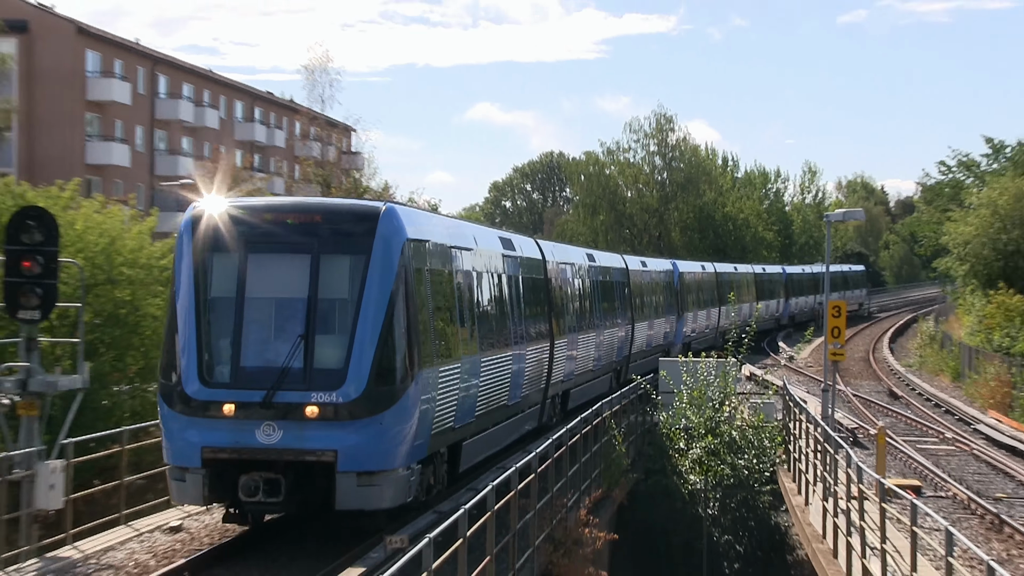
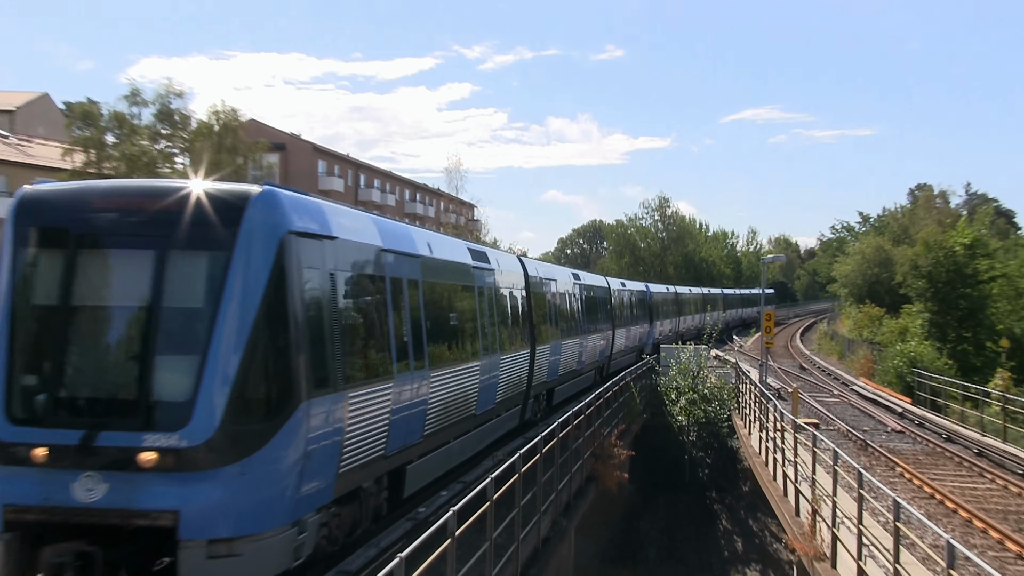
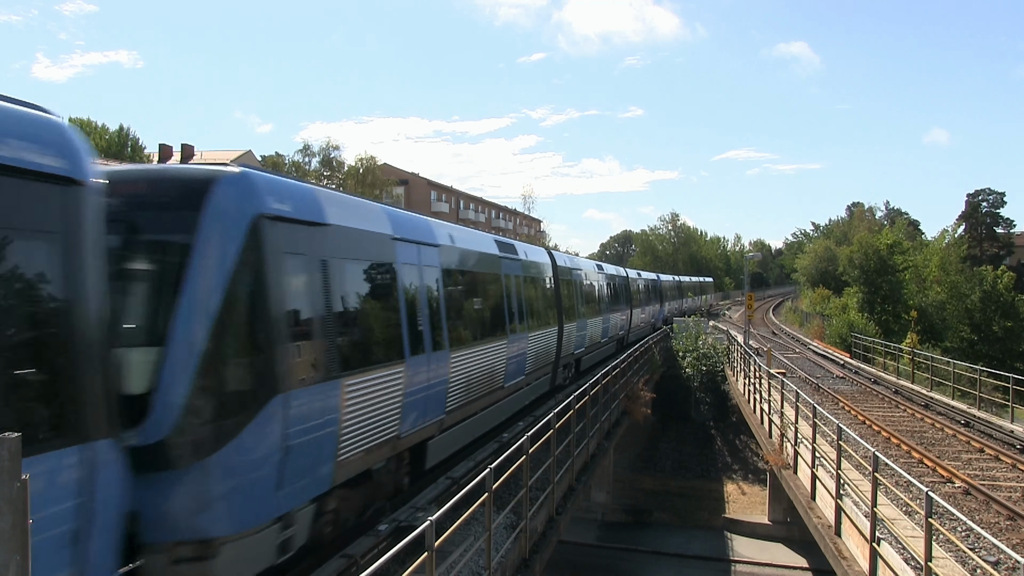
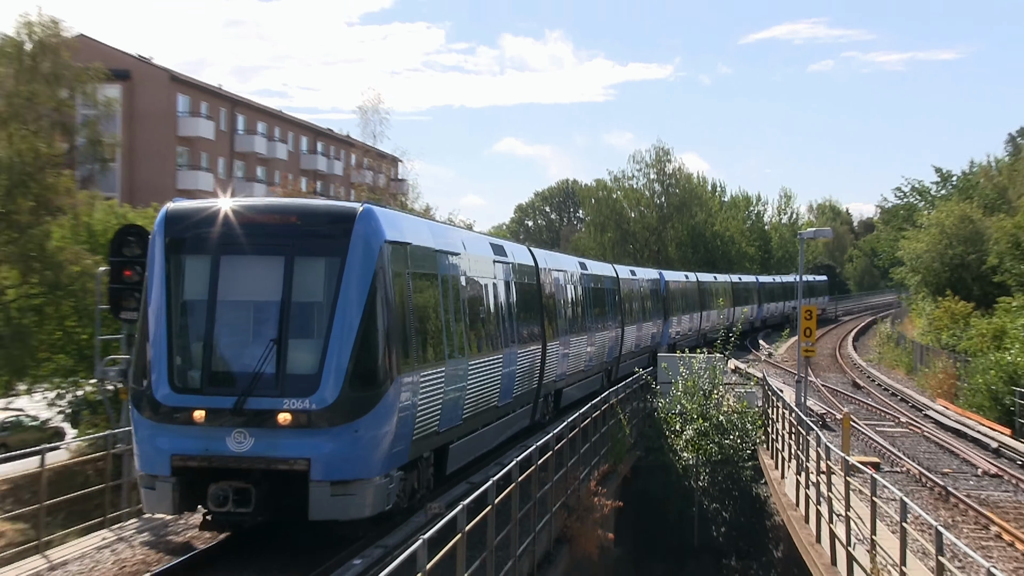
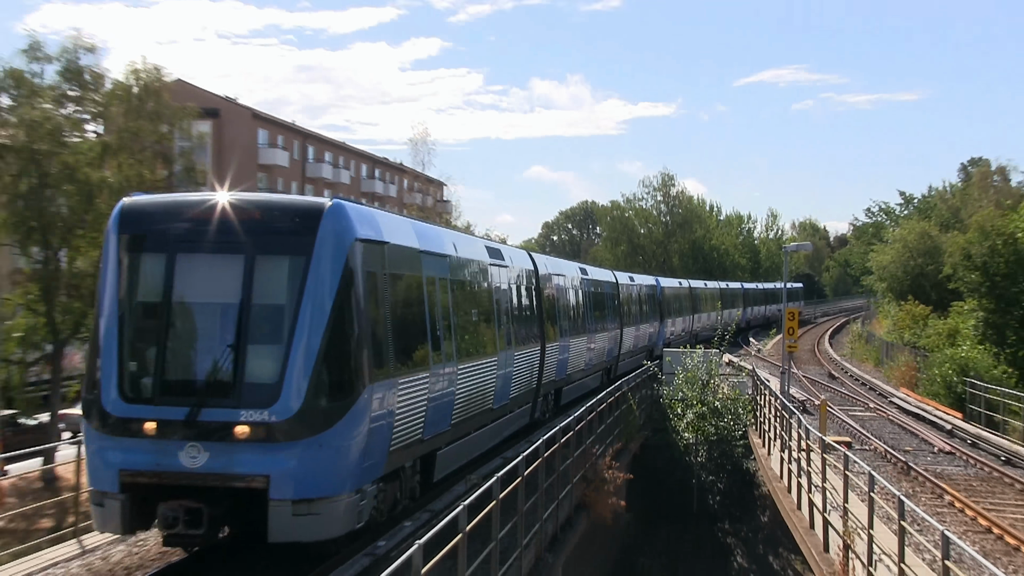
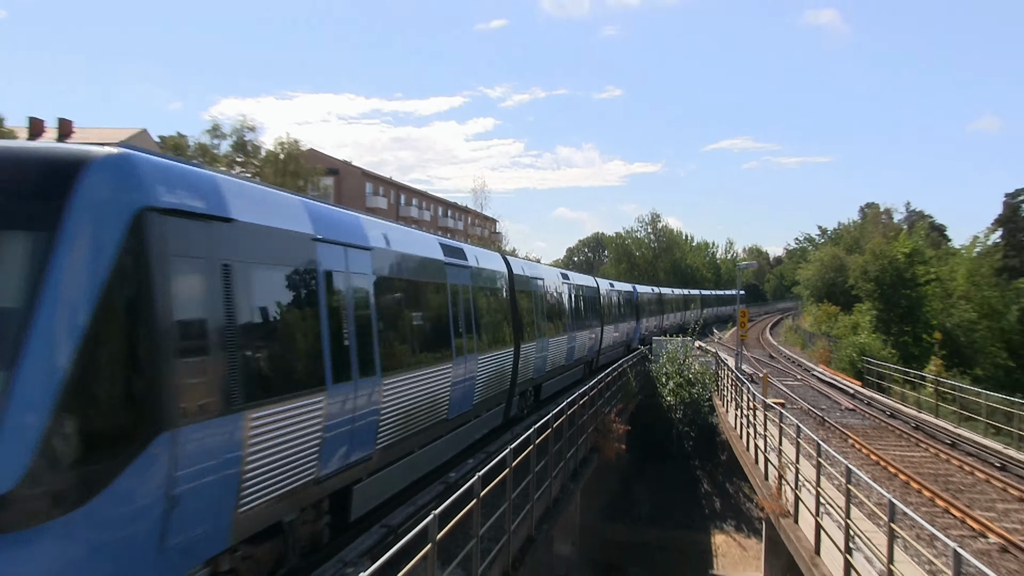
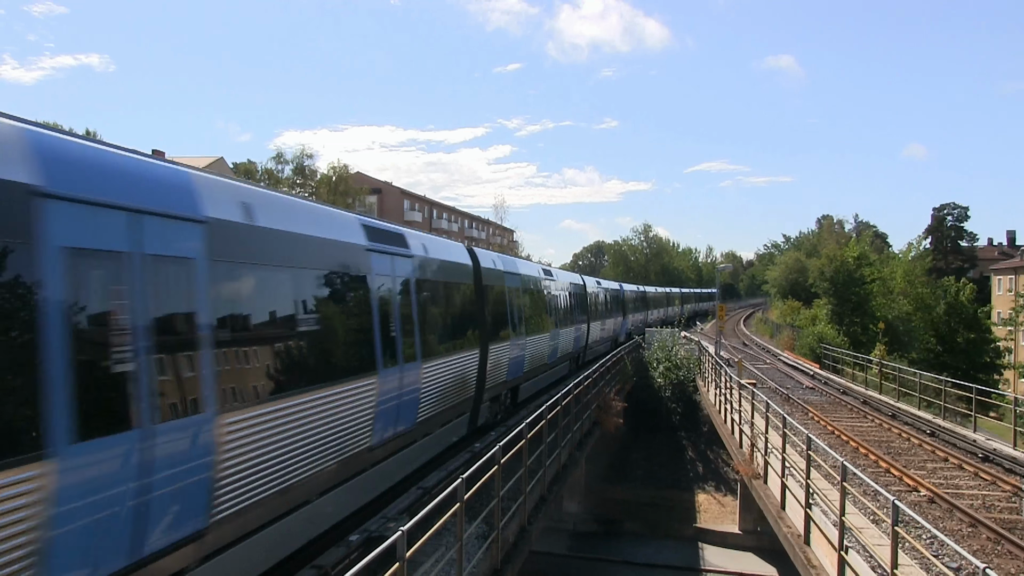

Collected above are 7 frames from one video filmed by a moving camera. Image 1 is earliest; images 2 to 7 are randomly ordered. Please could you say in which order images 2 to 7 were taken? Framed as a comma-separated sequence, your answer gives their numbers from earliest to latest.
4, 5, 2, 6, 7, 3
